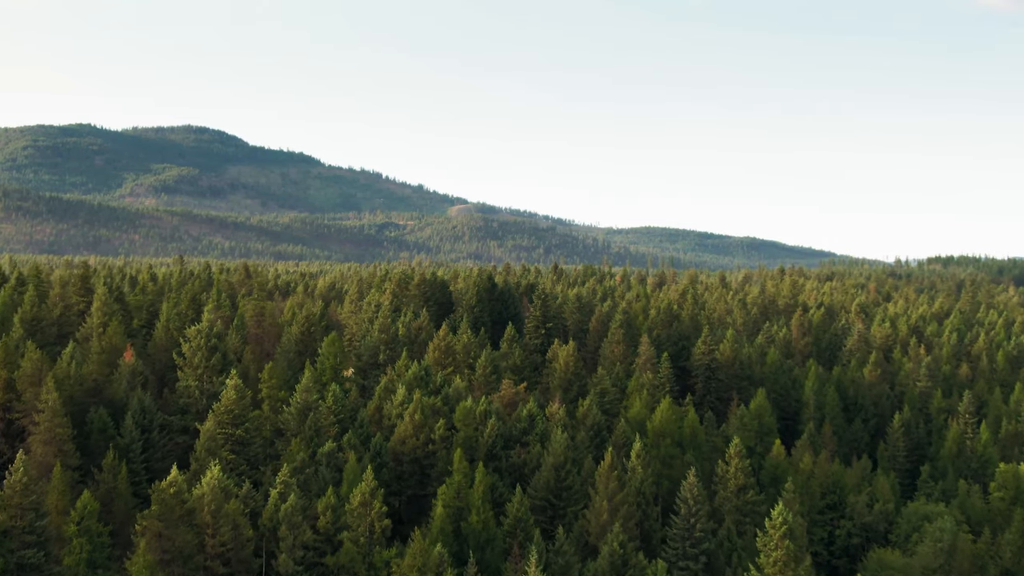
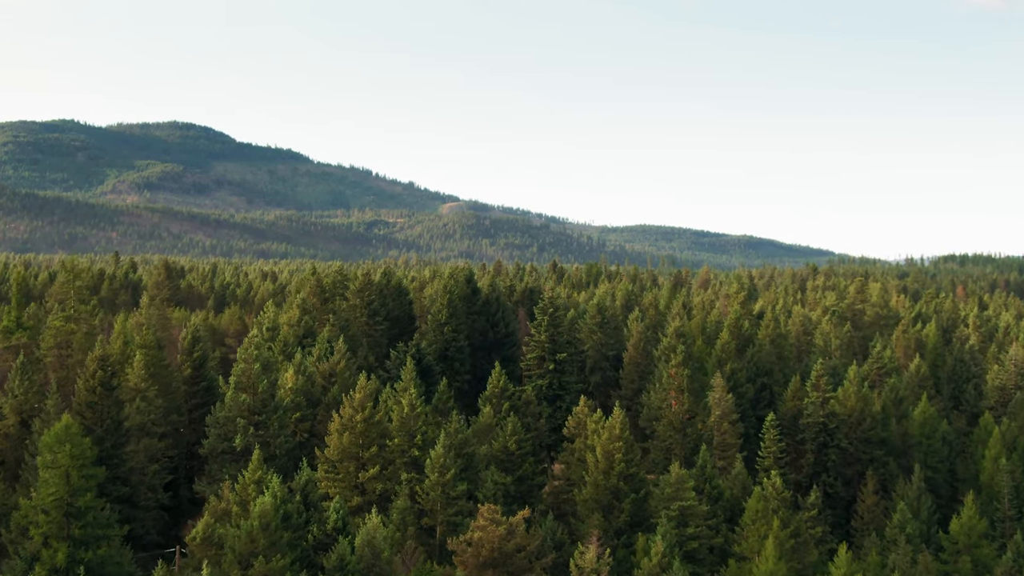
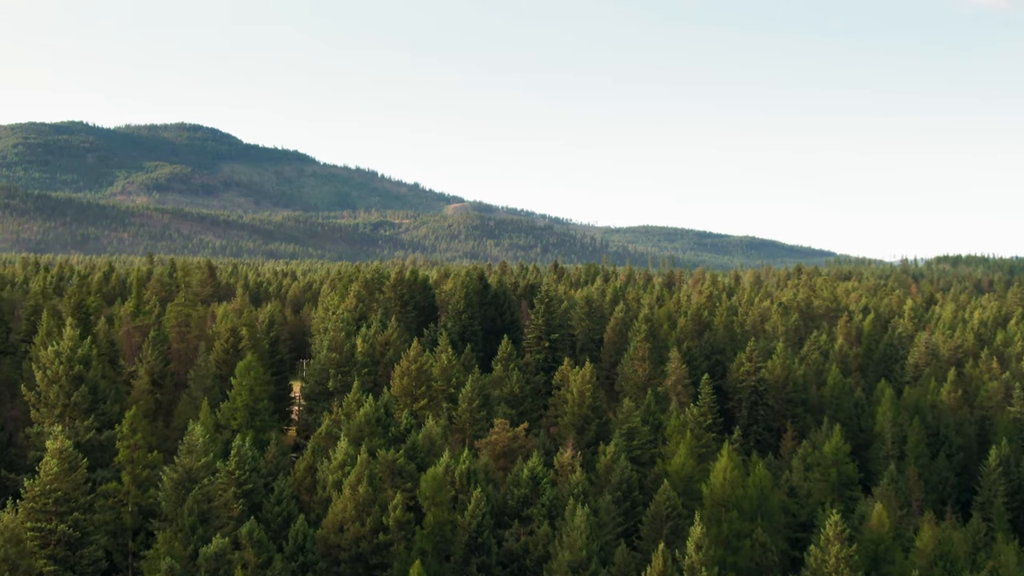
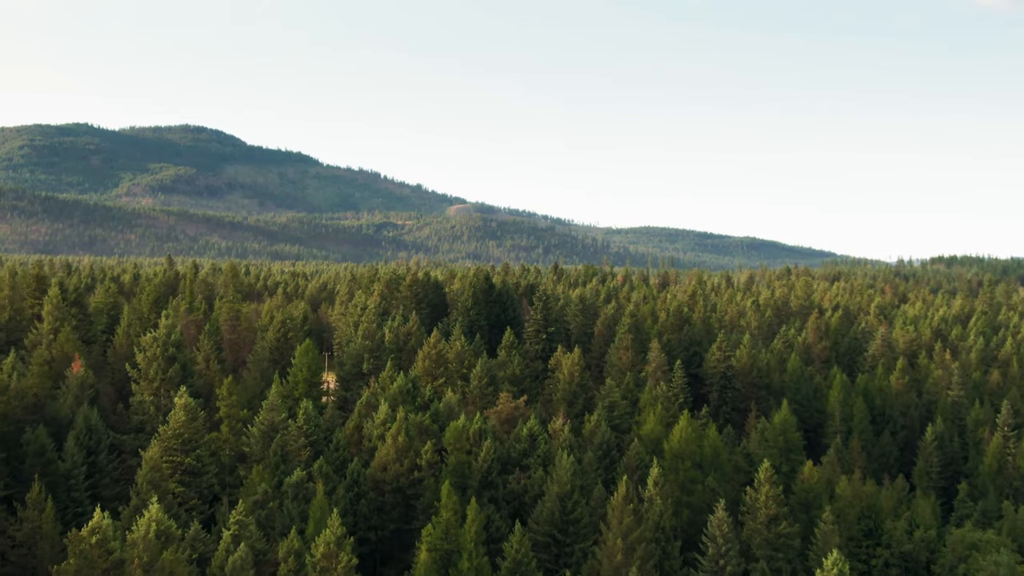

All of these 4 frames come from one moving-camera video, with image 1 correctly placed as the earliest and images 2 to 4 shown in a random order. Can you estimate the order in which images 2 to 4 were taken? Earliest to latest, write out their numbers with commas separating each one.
4, 3, 2
